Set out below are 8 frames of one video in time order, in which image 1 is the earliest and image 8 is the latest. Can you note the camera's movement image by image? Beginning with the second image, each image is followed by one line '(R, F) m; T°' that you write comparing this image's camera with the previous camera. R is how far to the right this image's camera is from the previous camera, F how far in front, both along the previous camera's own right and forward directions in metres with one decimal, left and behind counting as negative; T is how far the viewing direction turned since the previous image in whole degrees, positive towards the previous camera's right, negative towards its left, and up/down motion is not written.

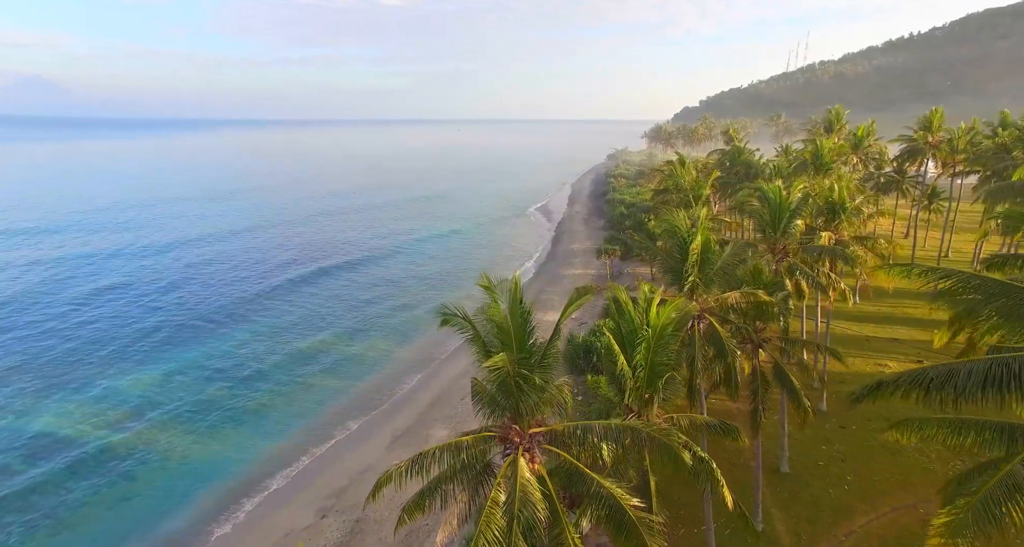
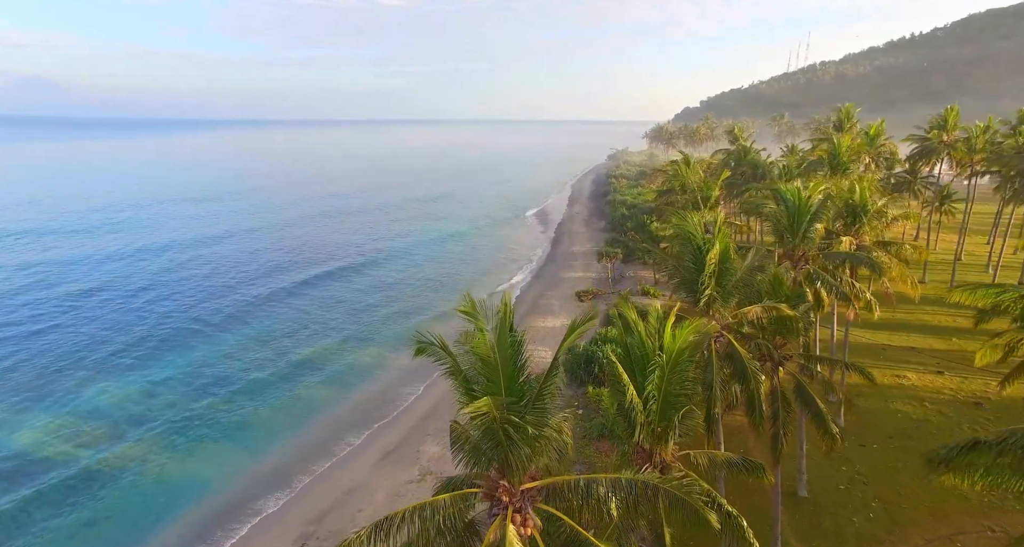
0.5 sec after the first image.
(+0.1, +1.5) m; 0°
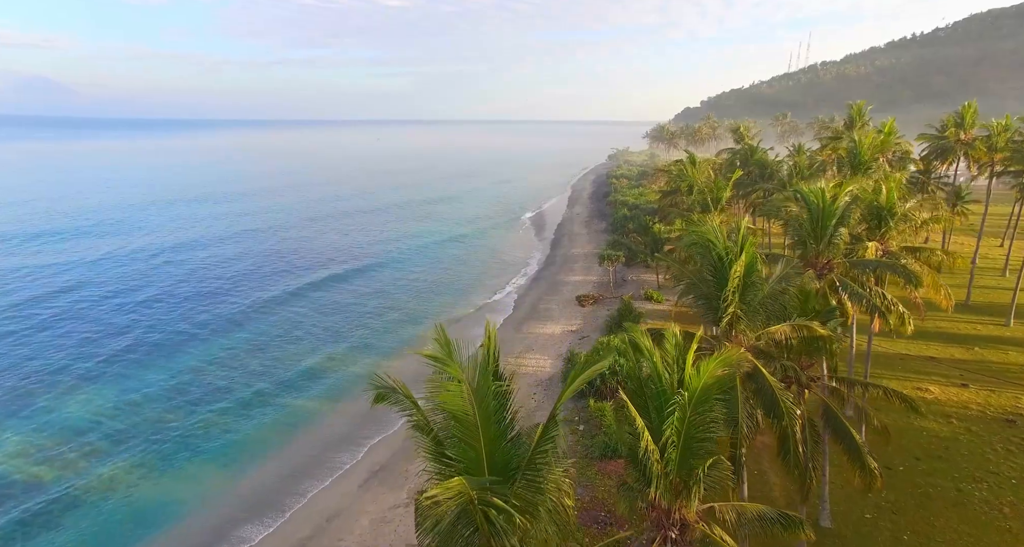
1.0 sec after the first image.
(+0.1, +1.6) m; 0°
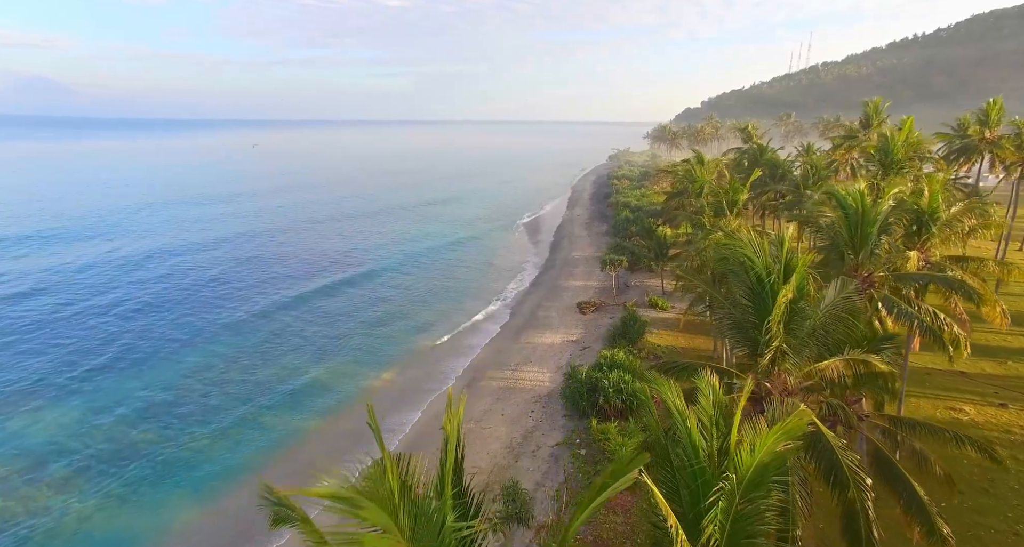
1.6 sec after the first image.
(+0.2, +2.0) m; 0°
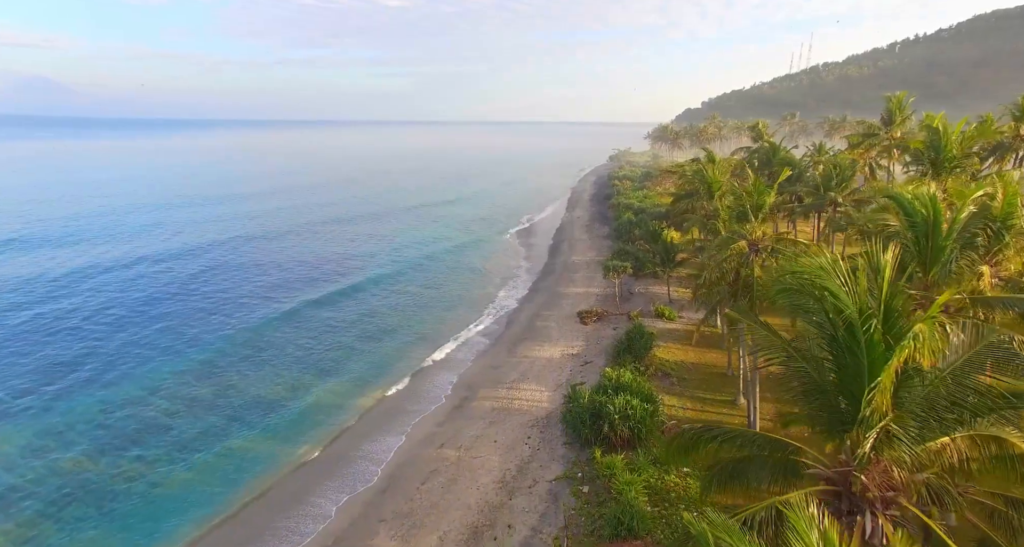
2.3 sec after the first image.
(+0.2, +2.6) m; 0°
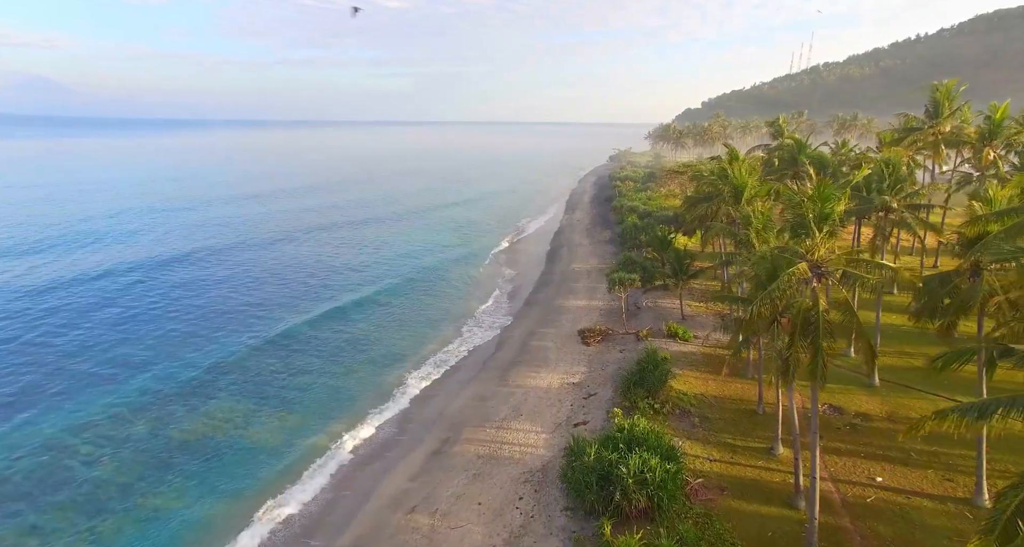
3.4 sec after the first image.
(+0.4, +4.4) m; 0°
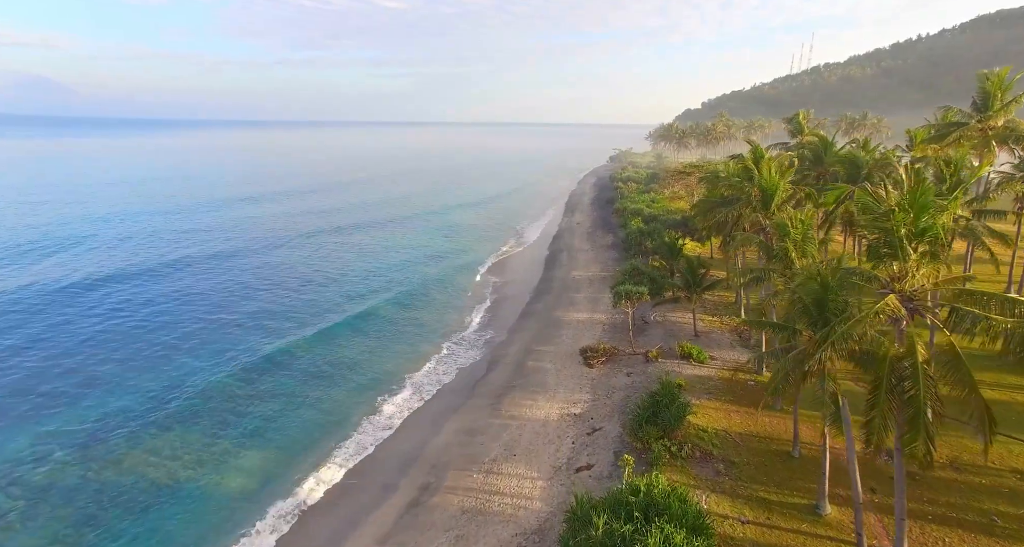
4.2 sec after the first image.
(+0.3, +3.5) m; 0°
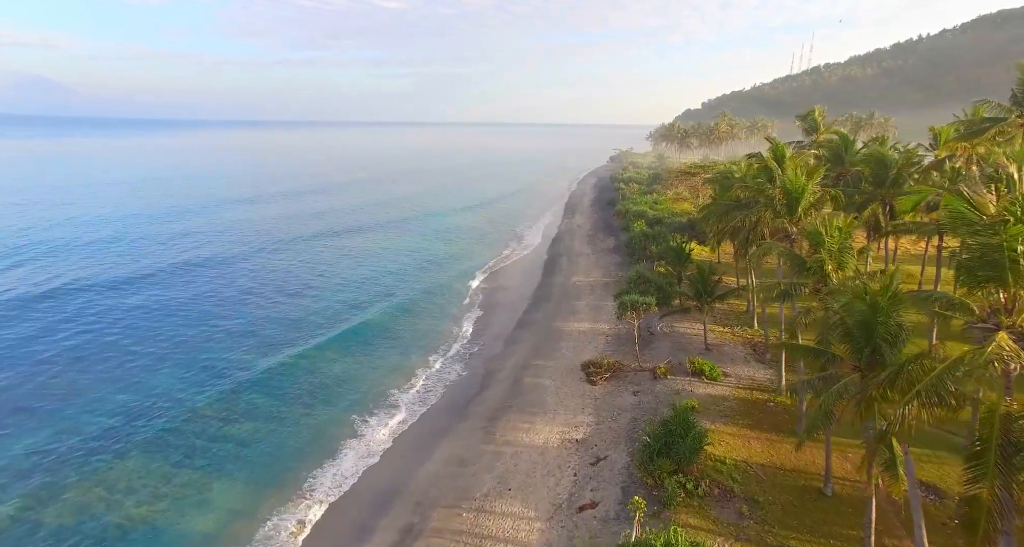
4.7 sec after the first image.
(+0.2, +2.3) m; 0°
